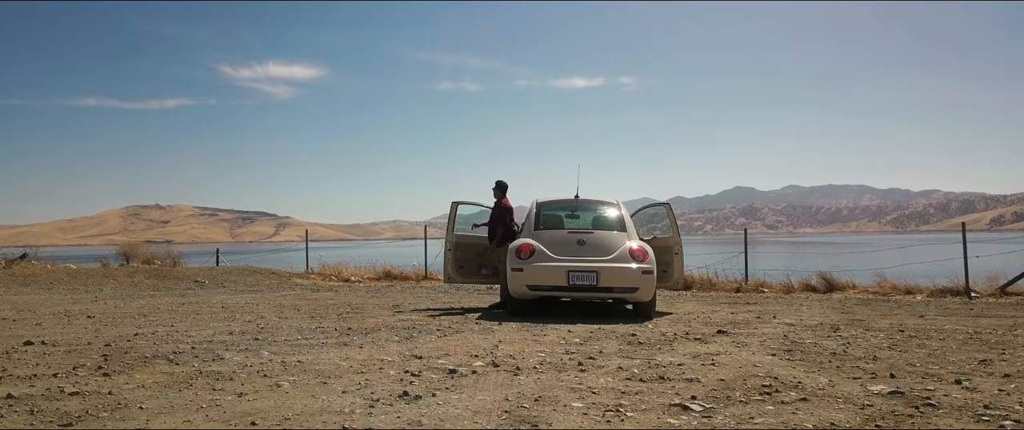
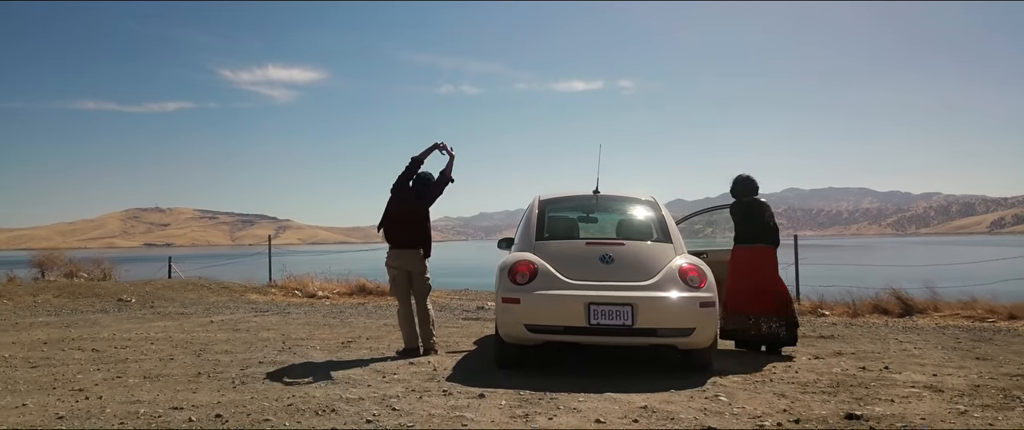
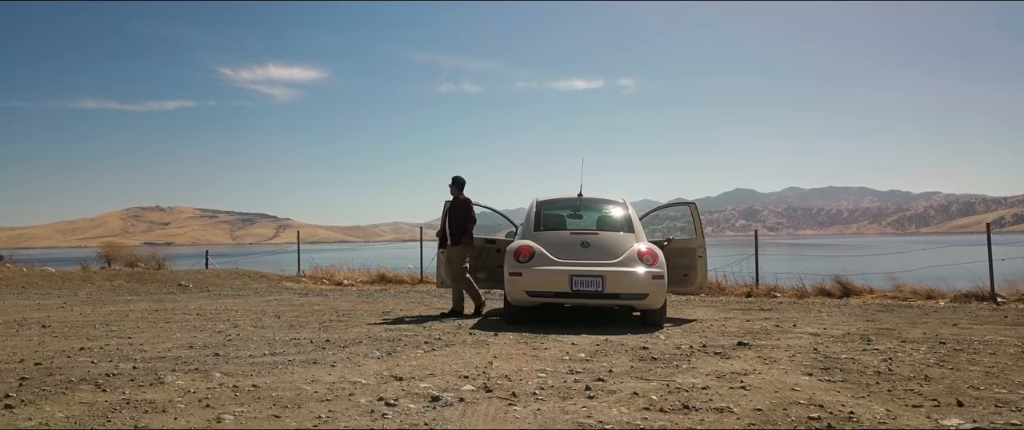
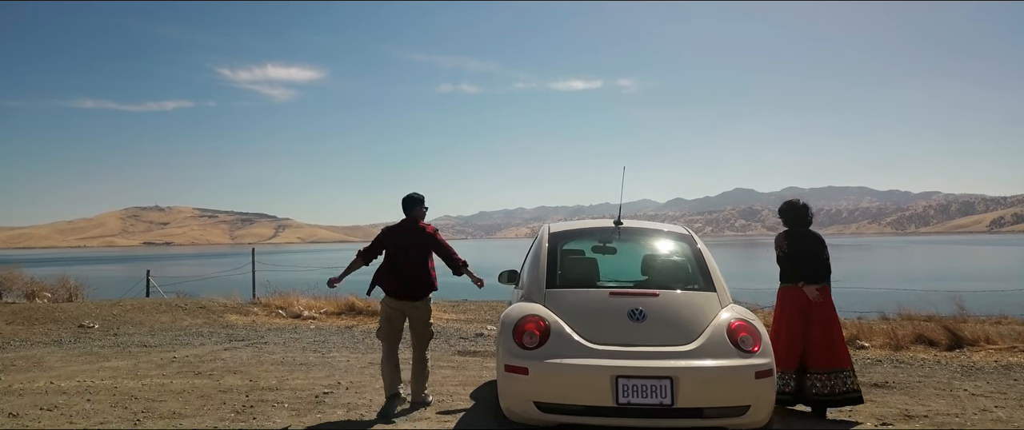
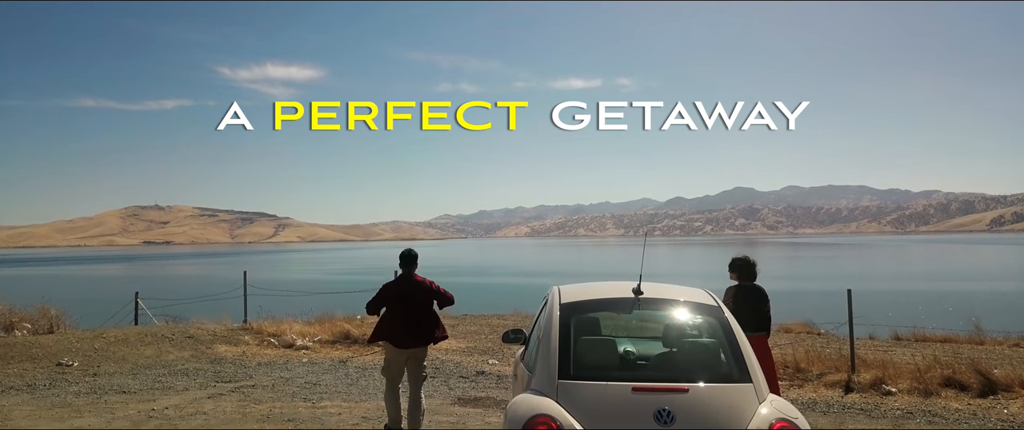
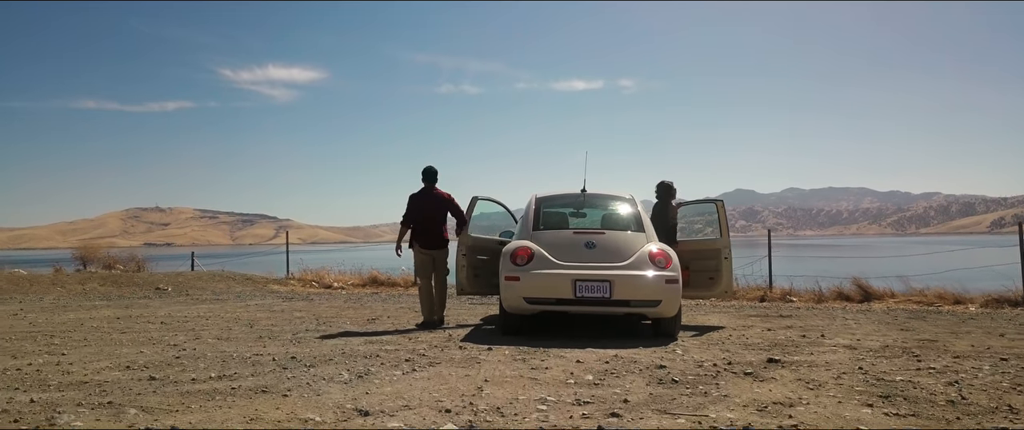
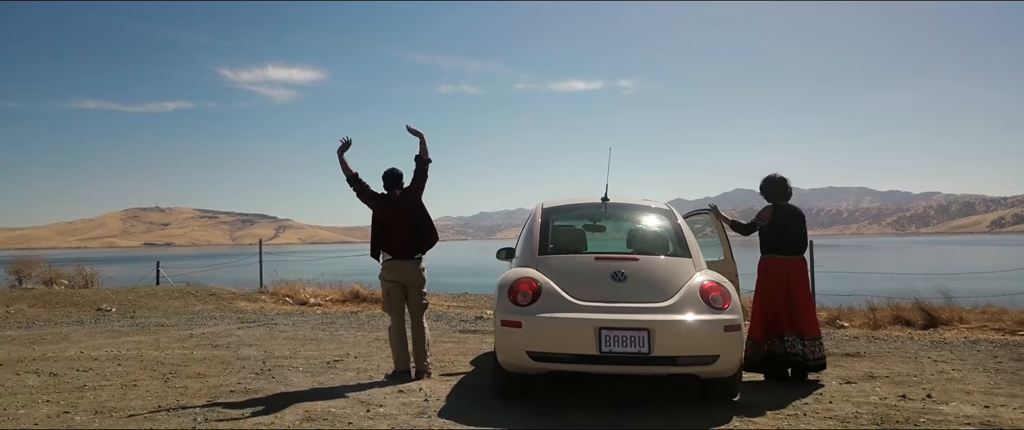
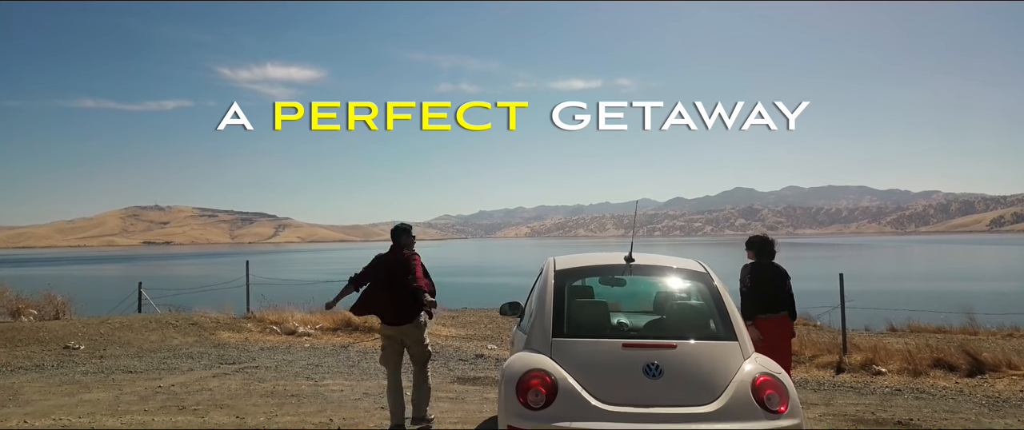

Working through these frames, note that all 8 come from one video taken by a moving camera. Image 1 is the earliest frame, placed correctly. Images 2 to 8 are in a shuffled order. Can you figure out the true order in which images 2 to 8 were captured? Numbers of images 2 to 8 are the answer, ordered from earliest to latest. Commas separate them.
3, 6, 2, 7, 4, 8, 5
